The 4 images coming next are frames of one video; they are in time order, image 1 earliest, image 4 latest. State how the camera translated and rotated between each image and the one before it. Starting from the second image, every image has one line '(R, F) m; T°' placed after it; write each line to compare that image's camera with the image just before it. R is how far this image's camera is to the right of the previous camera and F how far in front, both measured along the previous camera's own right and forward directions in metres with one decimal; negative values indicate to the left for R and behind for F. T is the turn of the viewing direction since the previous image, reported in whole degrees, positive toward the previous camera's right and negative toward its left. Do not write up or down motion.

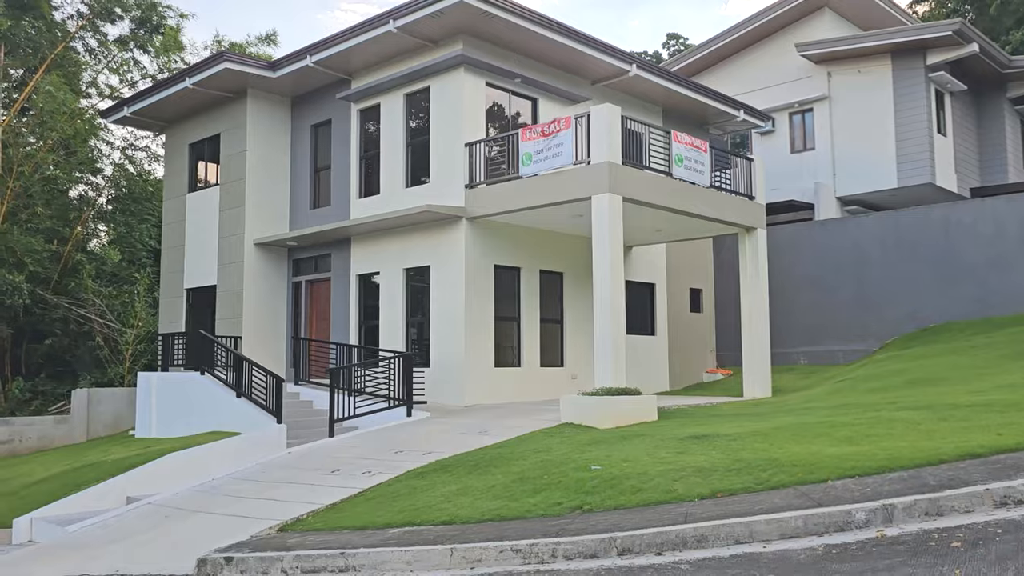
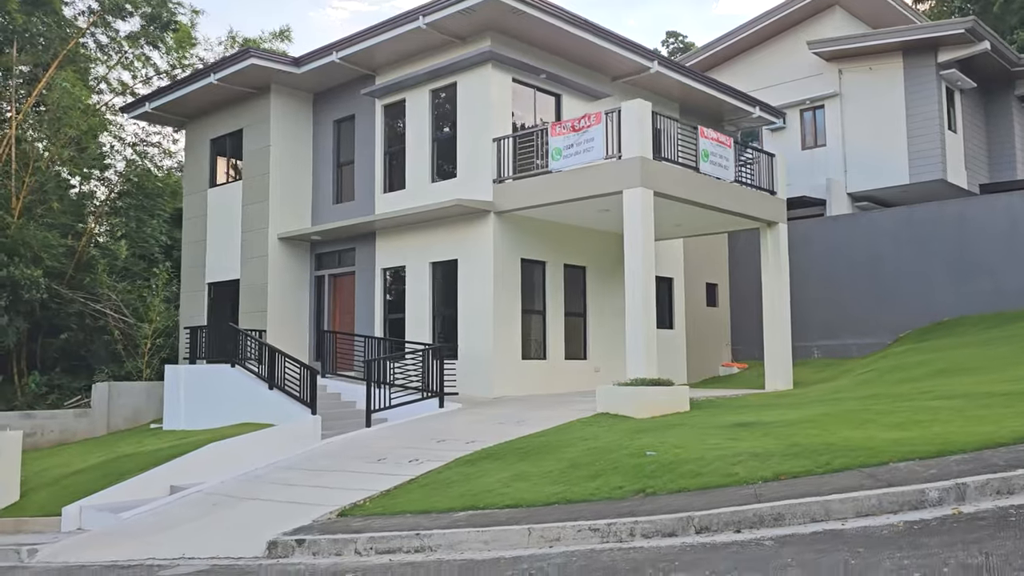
(-0.6, -0.2) m; +1°
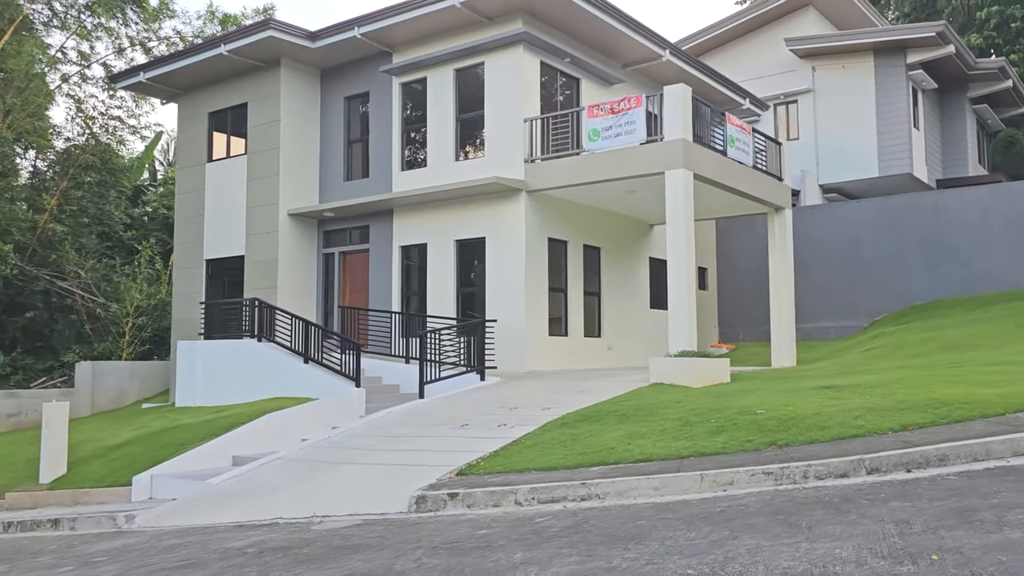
(-2.1, -0.2) m; +6°
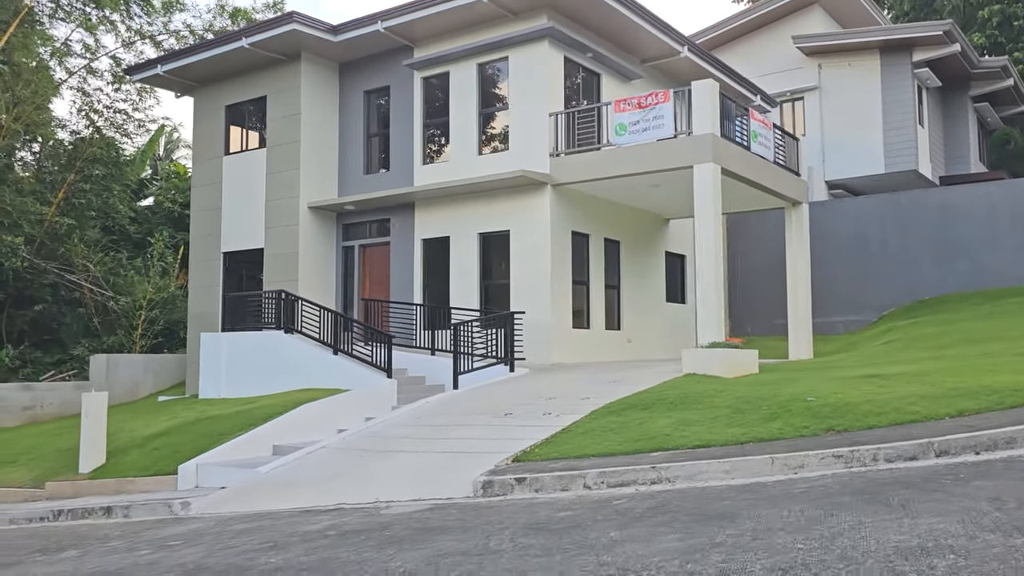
(-0.8, -0.1) m; +1°
